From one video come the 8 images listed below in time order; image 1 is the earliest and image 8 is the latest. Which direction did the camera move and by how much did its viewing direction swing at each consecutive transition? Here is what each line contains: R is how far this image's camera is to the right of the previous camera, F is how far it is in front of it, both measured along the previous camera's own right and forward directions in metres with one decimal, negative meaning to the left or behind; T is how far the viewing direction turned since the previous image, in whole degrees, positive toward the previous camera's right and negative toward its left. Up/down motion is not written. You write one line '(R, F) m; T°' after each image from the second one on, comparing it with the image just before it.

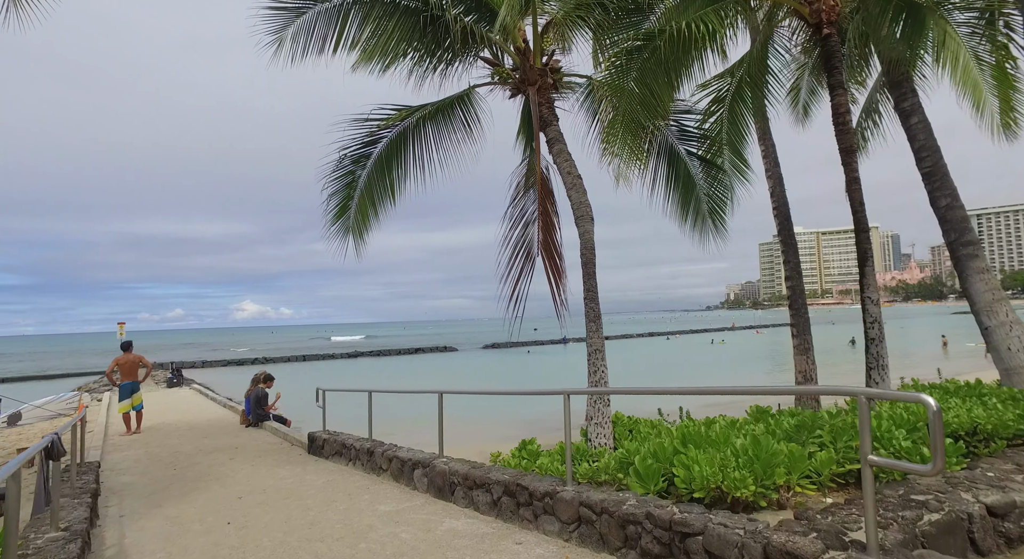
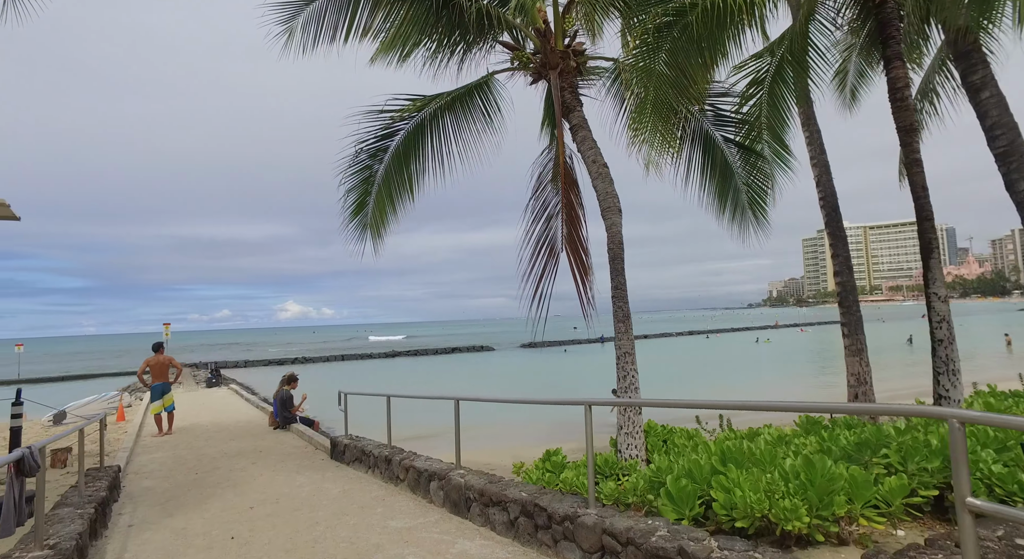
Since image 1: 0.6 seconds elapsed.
(+0.1, +0.4) m; -3°
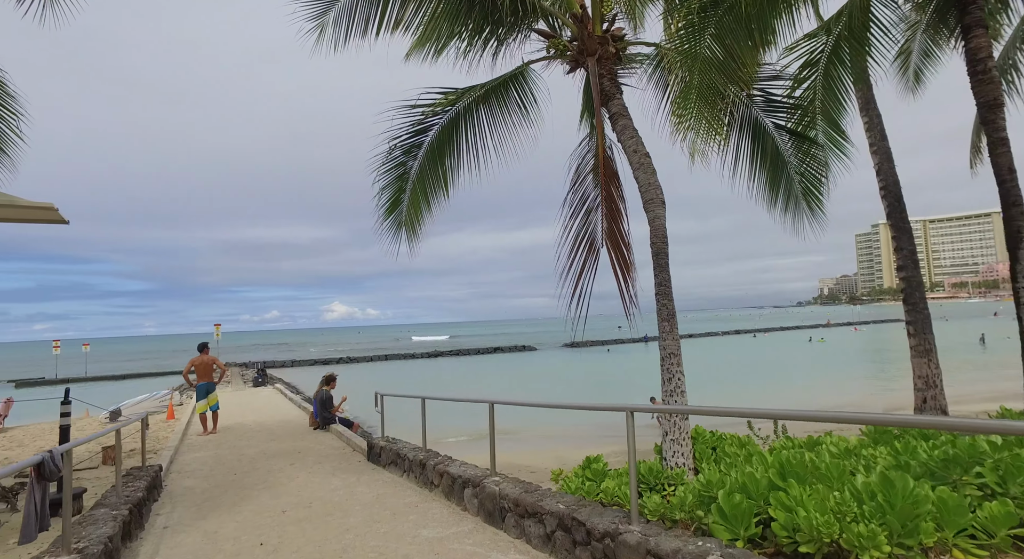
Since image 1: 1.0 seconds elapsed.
(0.0, +0.2) m; -4°
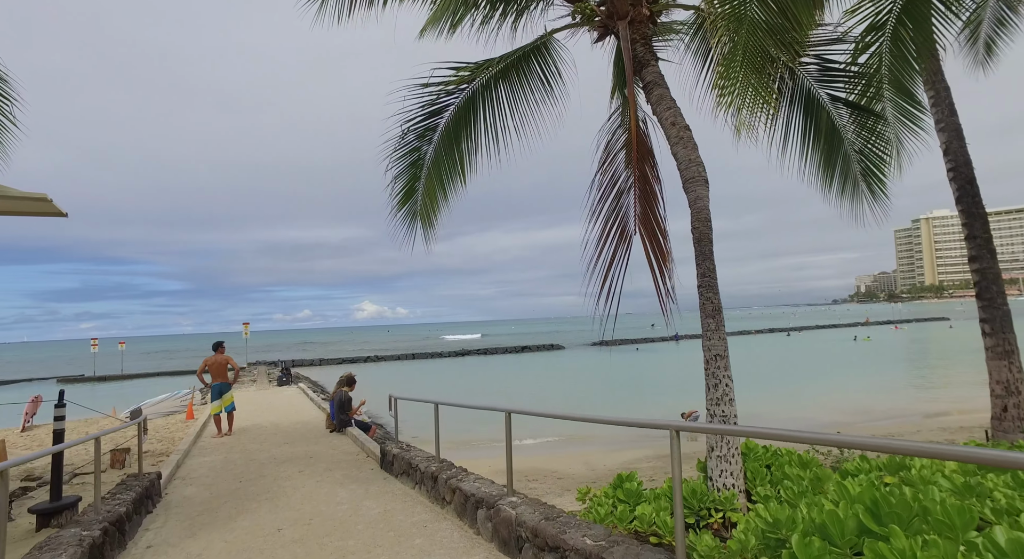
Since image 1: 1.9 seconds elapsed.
(+0.1, +0.6) m; -3°
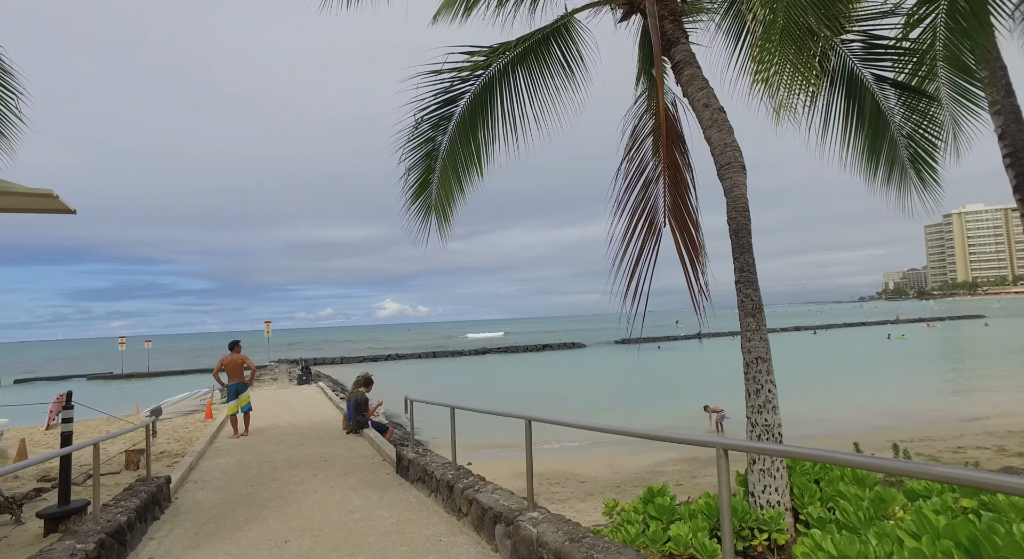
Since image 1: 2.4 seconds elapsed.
(0.0, +0.3) m; -2°
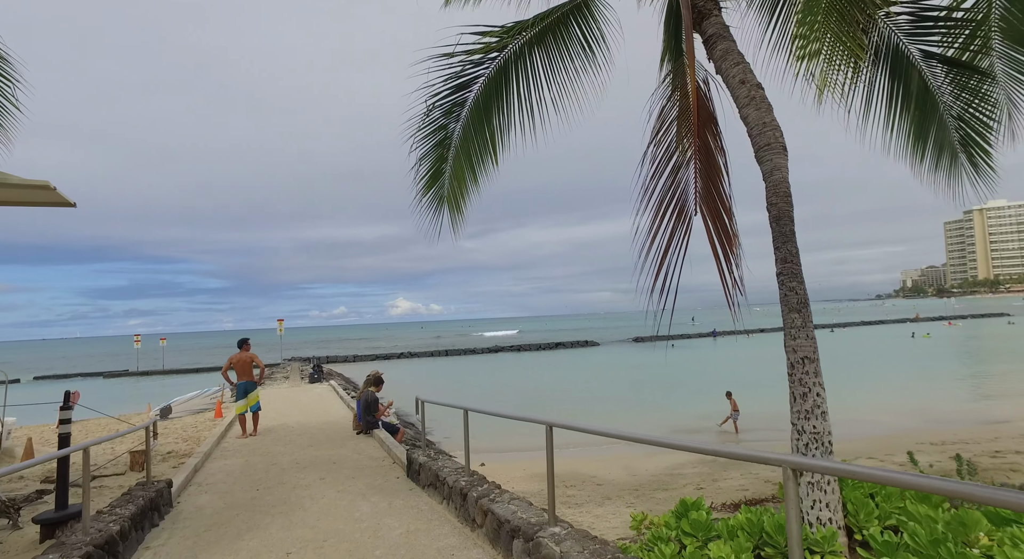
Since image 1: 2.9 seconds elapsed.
(0.0, +0.3) m; -1°
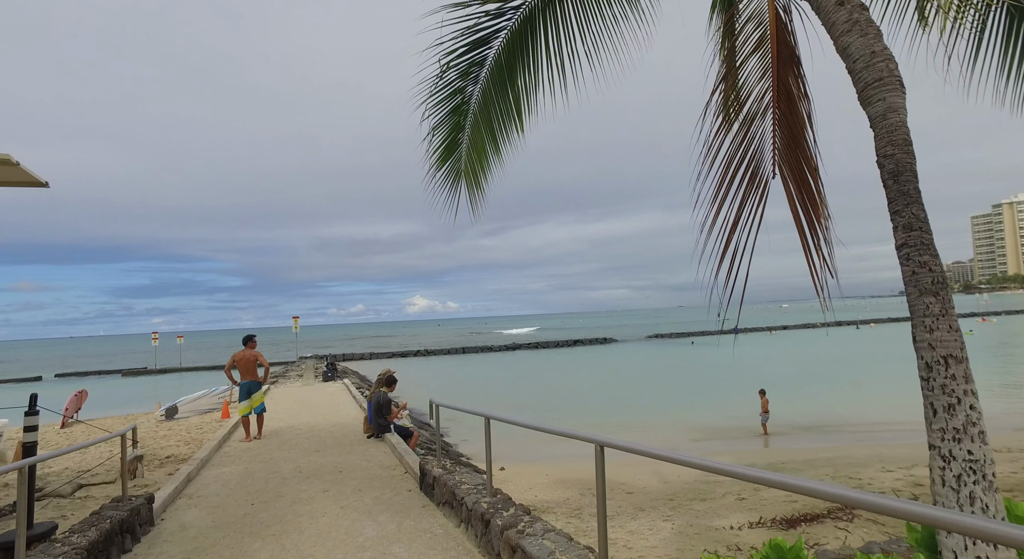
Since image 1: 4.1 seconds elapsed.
(-0.1, +0.8) m; -2°
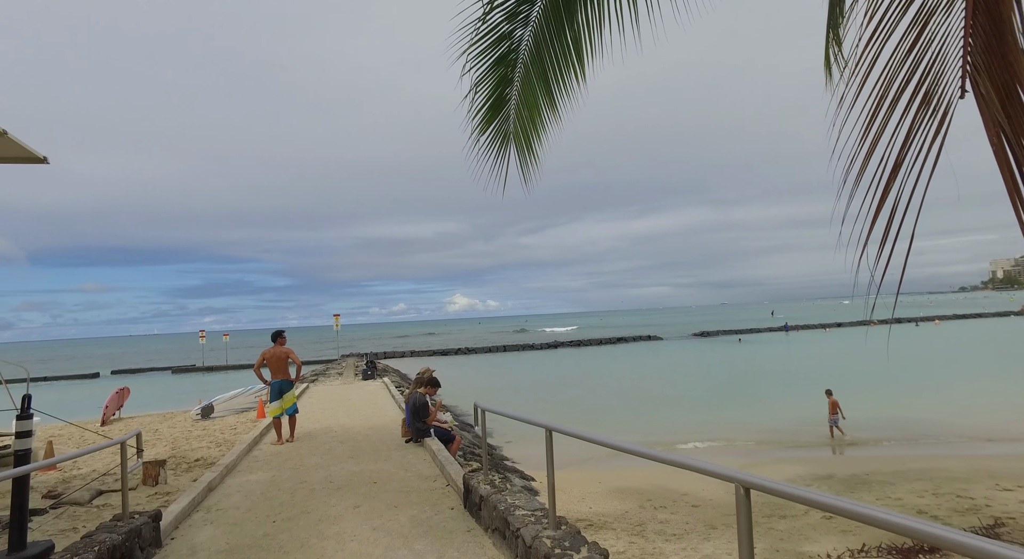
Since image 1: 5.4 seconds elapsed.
(-0.1, +0.9) m; -4°
